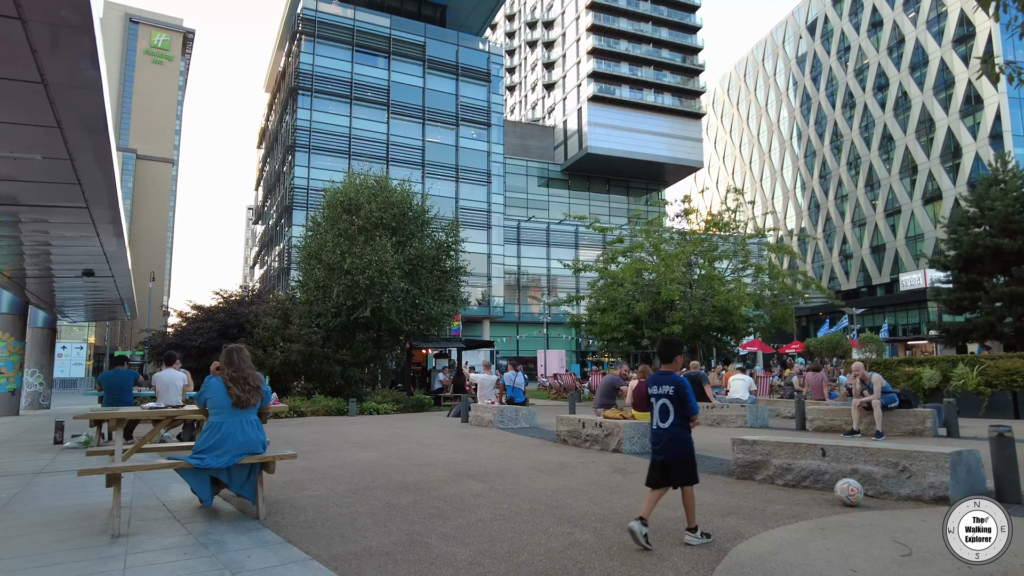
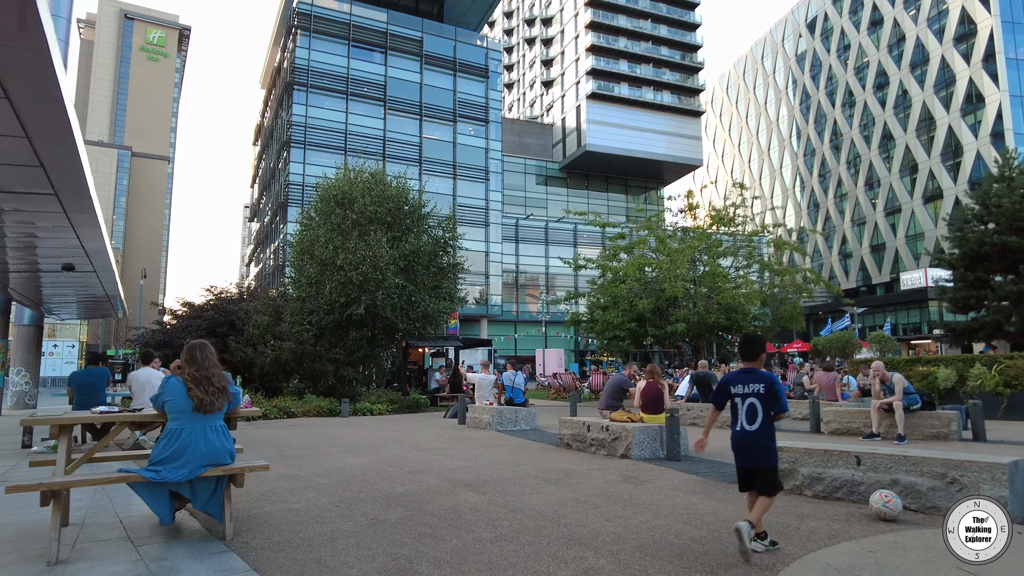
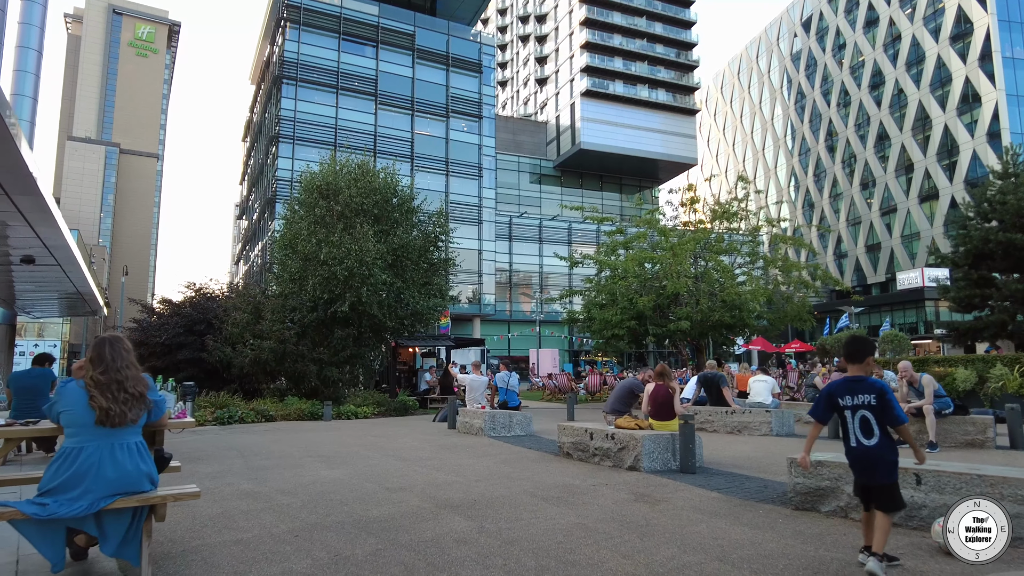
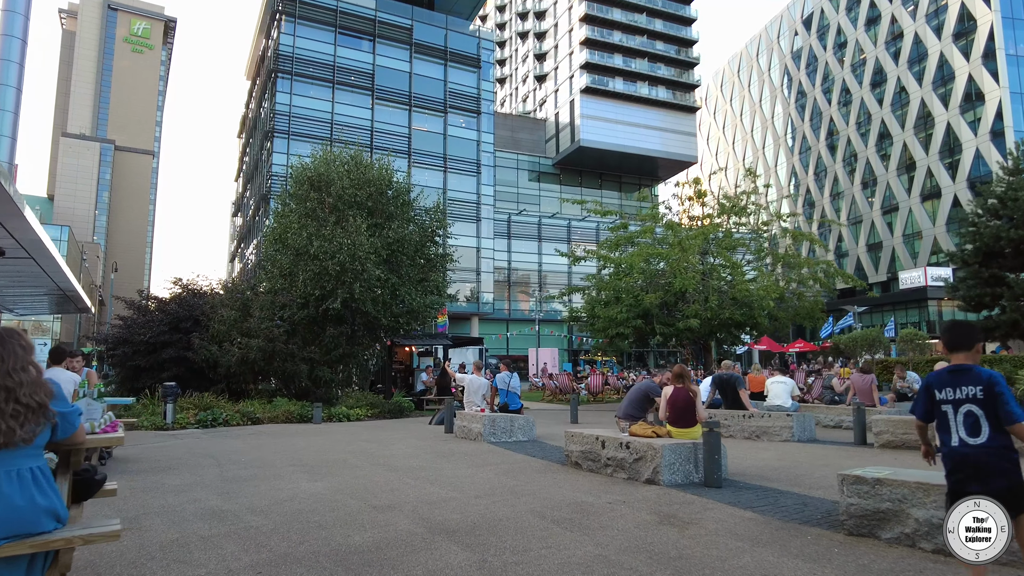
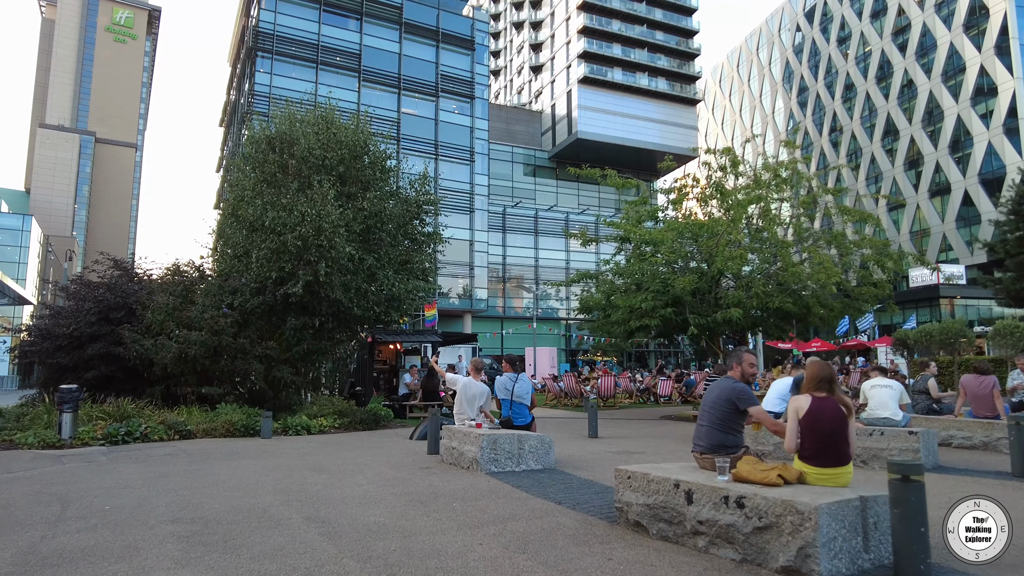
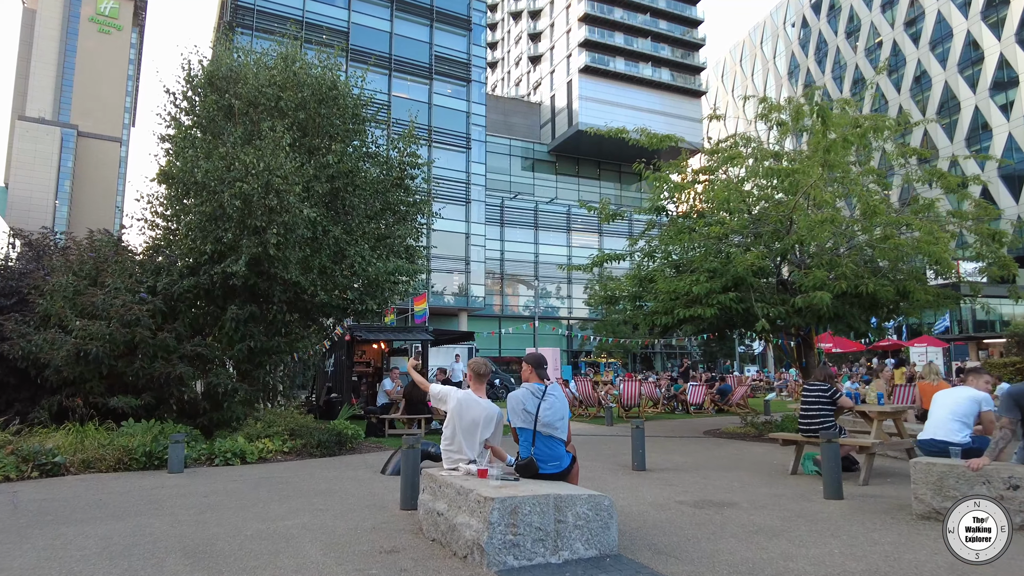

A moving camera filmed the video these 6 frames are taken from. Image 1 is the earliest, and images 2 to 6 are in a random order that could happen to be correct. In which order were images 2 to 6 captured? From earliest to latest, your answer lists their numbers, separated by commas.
2, 3, 4, 5, 6
